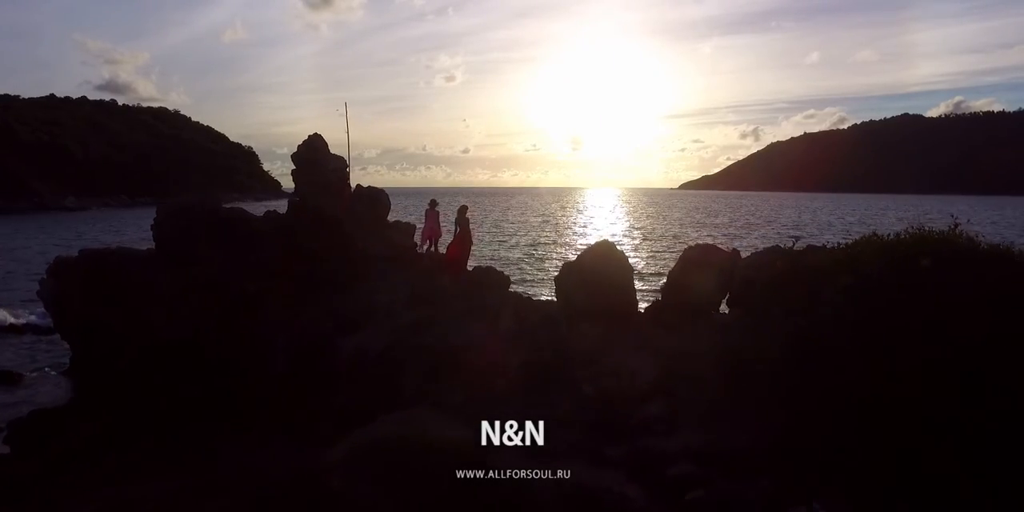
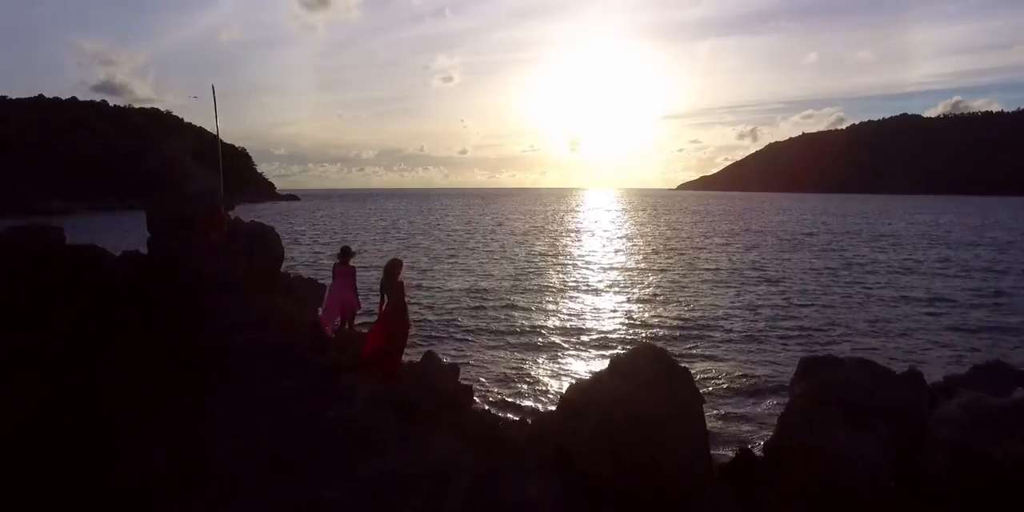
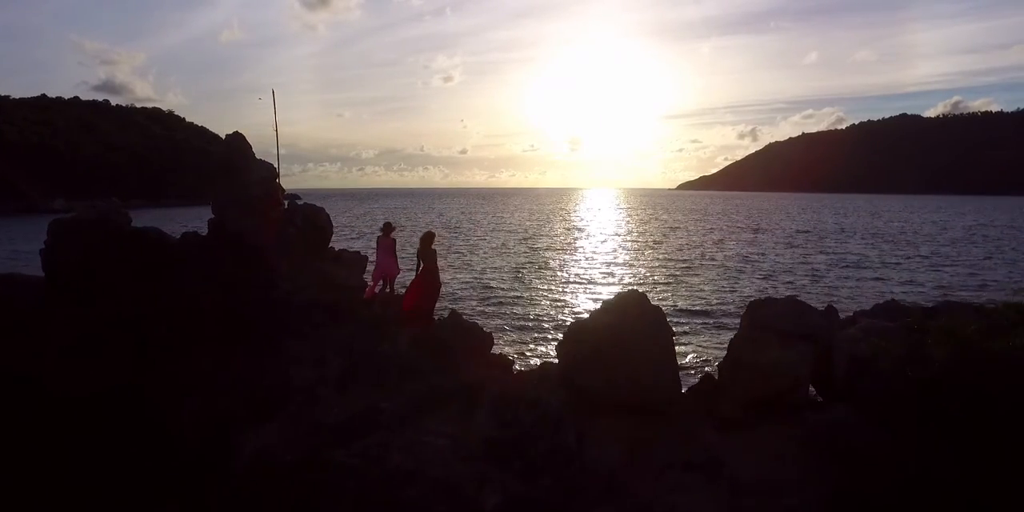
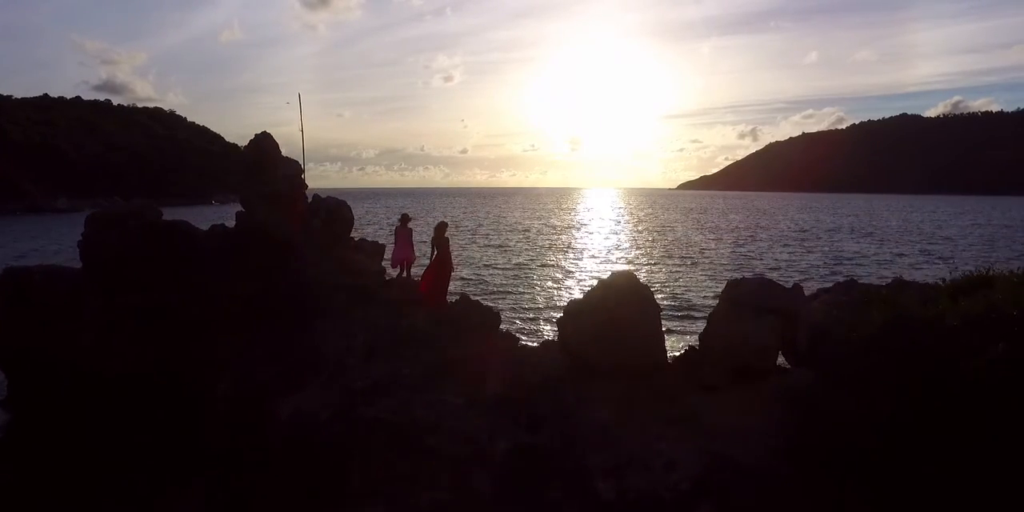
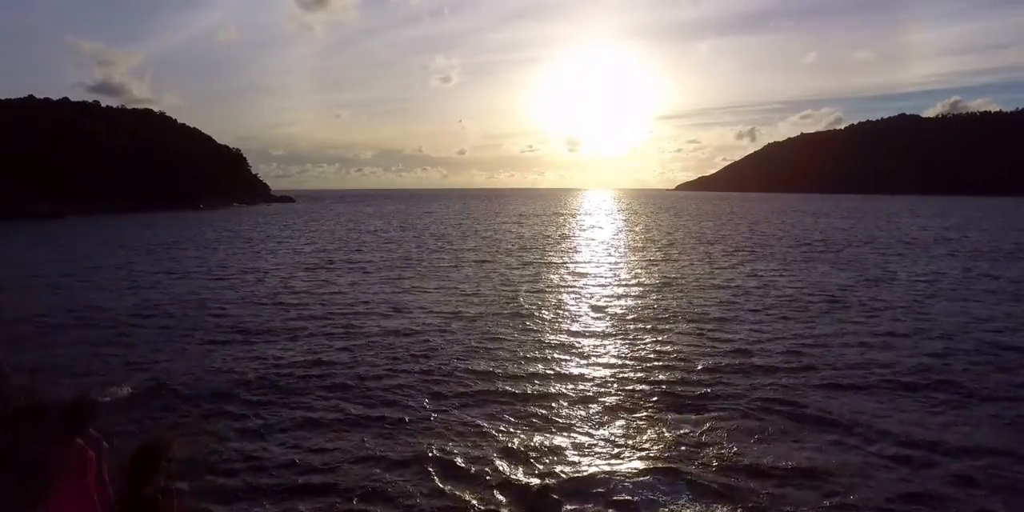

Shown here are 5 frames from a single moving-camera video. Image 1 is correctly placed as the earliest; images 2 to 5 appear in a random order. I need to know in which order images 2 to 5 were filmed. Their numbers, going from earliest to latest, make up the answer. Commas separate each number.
4, 3, 2, 5
